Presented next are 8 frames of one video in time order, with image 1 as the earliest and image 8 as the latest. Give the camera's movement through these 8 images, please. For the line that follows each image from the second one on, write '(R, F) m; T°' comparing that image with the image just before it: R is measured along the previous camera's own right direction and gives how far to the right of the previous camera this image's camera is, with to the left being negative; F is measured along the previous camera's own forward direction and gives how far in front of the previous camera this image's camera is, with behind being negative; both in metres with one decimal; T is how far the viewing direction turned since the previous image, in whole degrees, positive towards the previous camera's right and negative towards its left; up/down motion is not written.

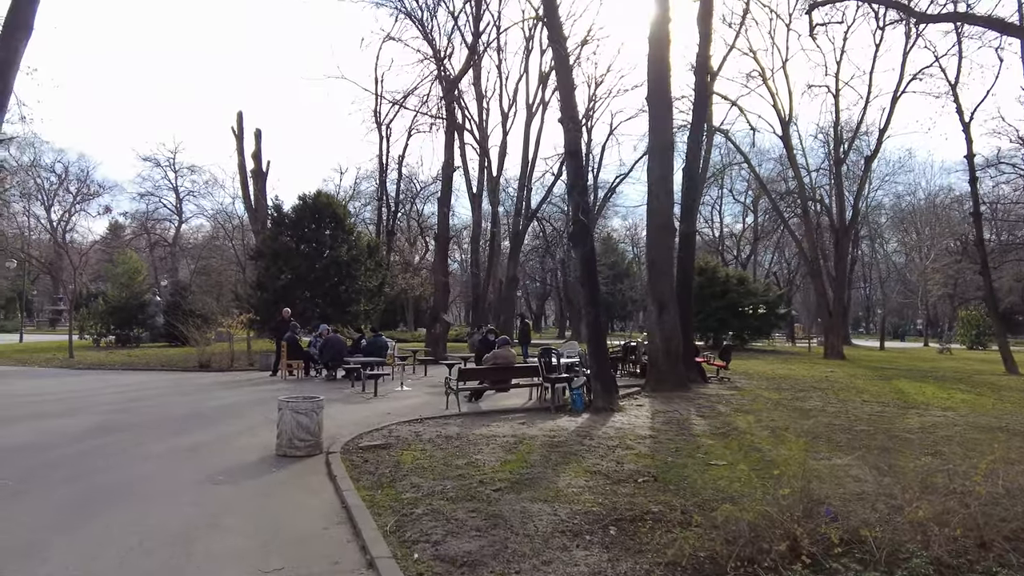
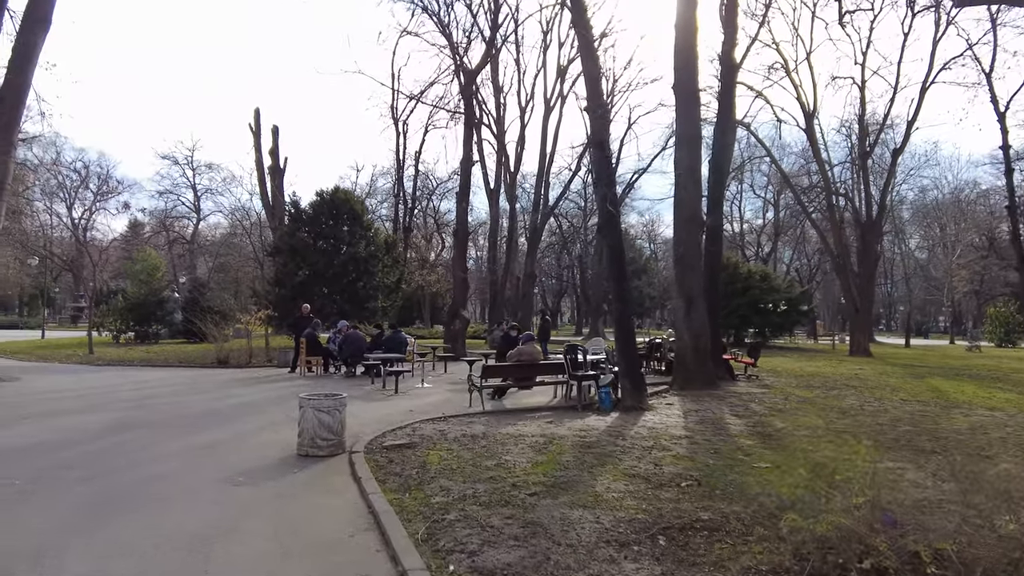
(-0.2, +0.4) m; -1°
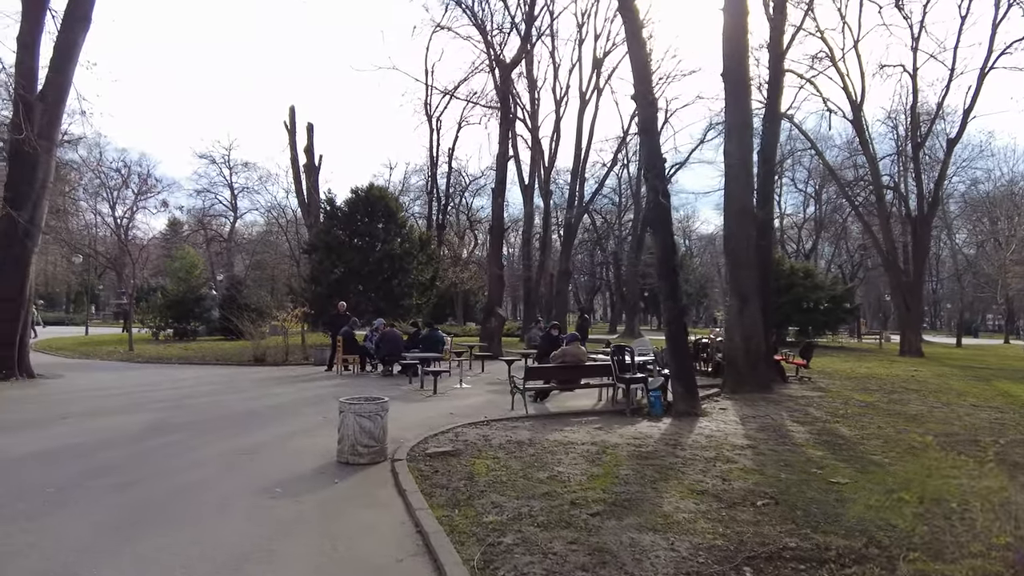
(-0.2, +0.5) m; -3°
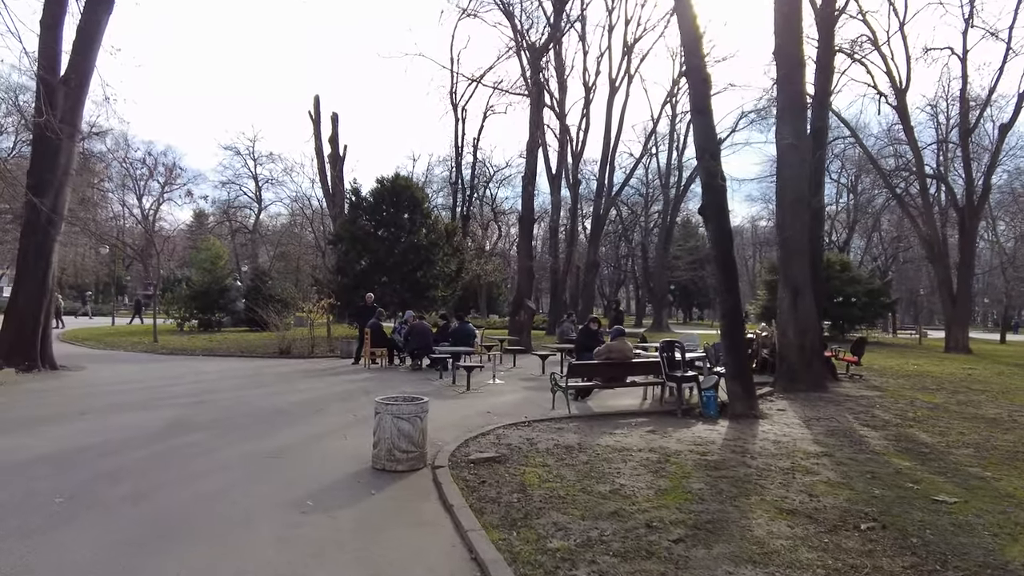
(-0.3, +0.7) m; -2°
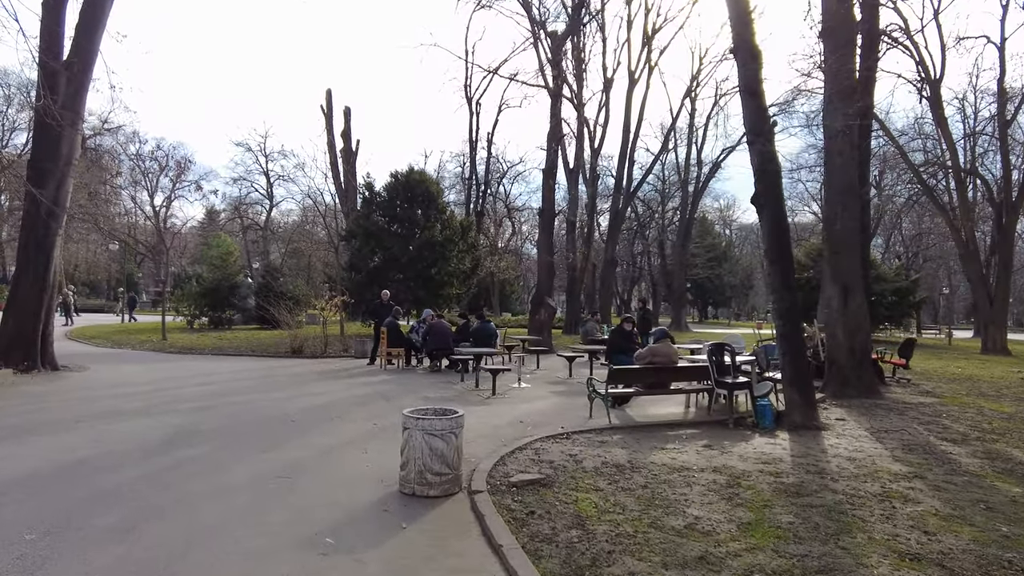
(-0.4, +0.9) m; -1°
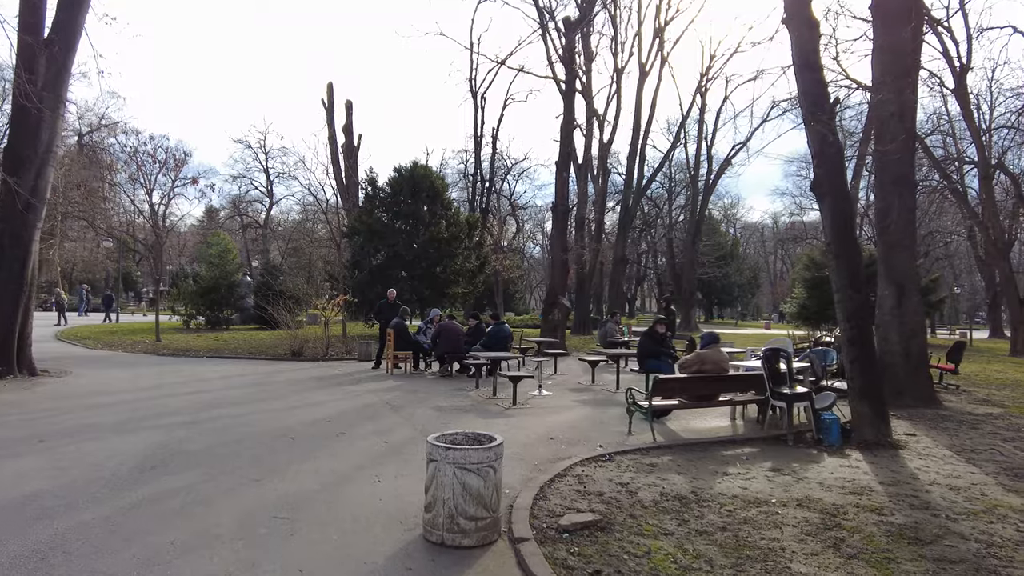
(-0.4, +1.2) m; 0°
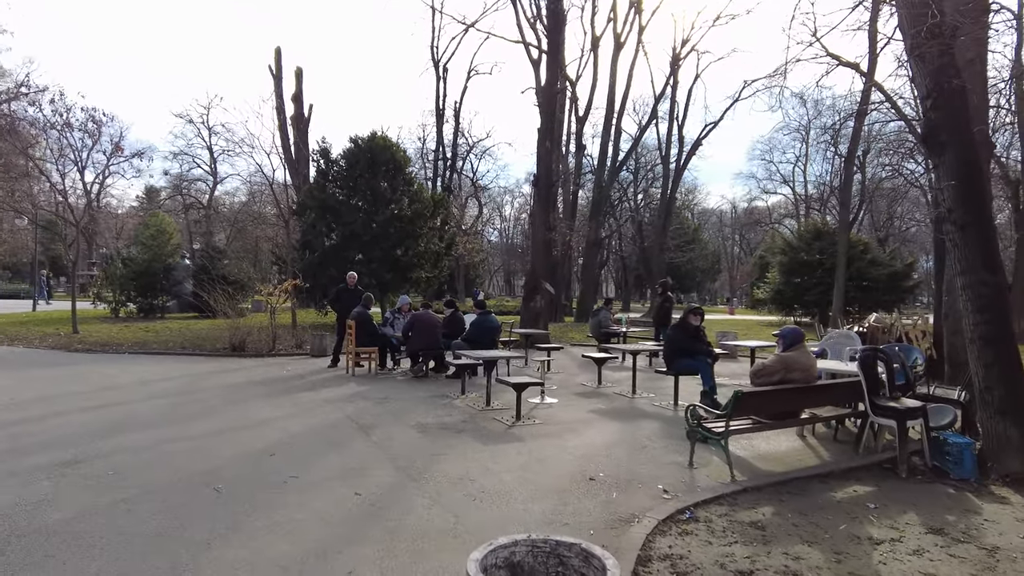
(-0.6, +2.4) m; +4°
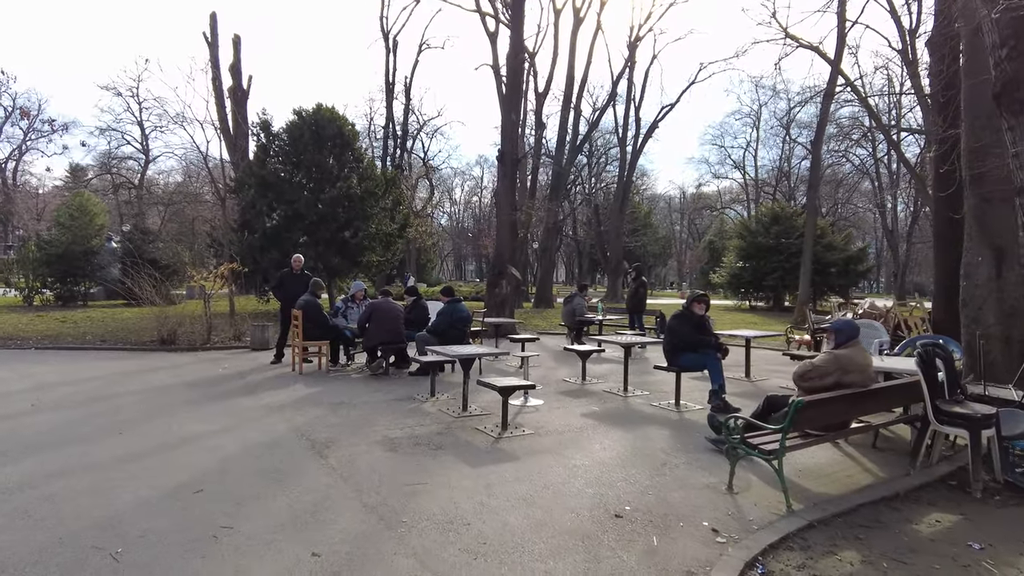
(-0.4, +1.4) m; +5°
